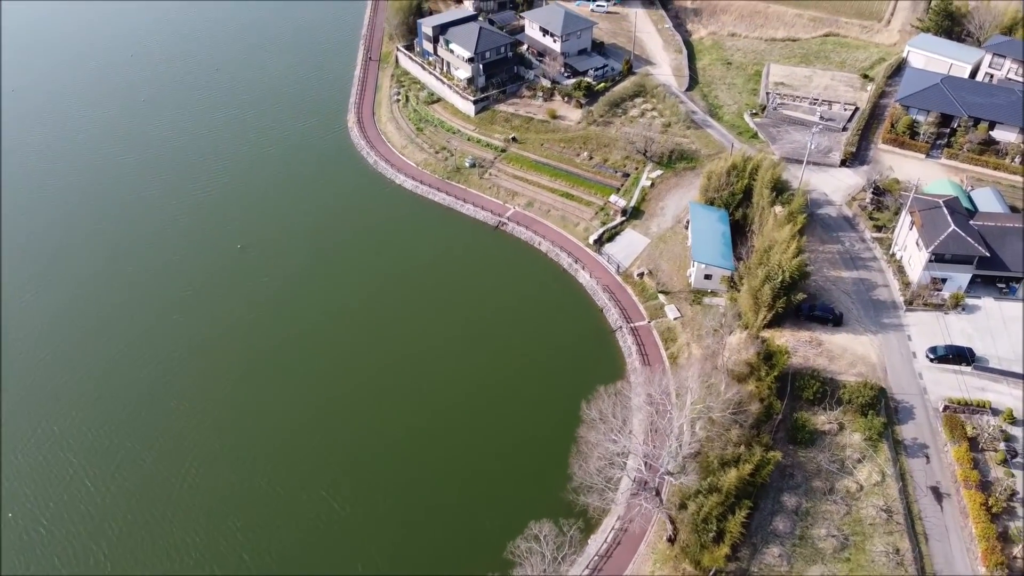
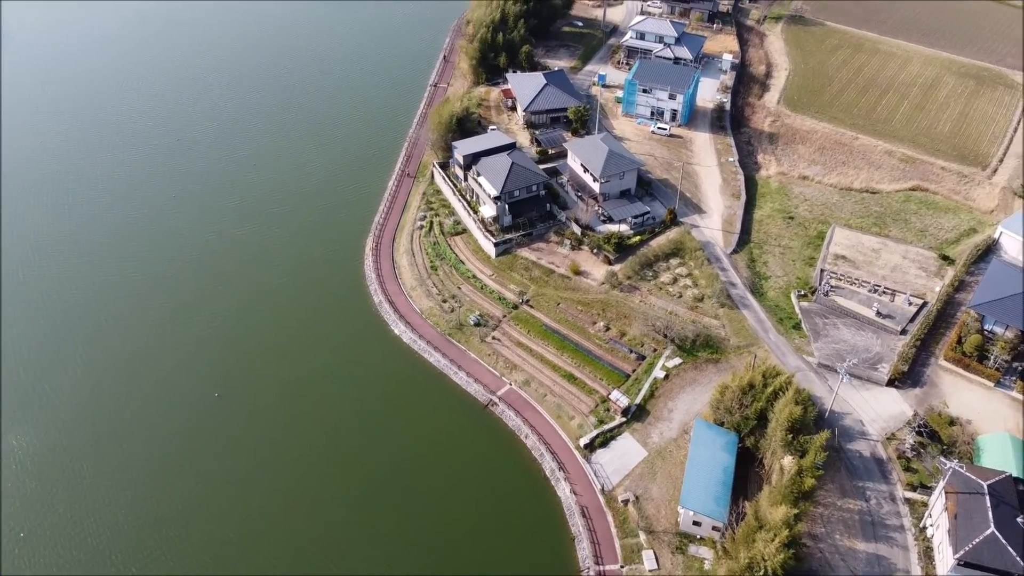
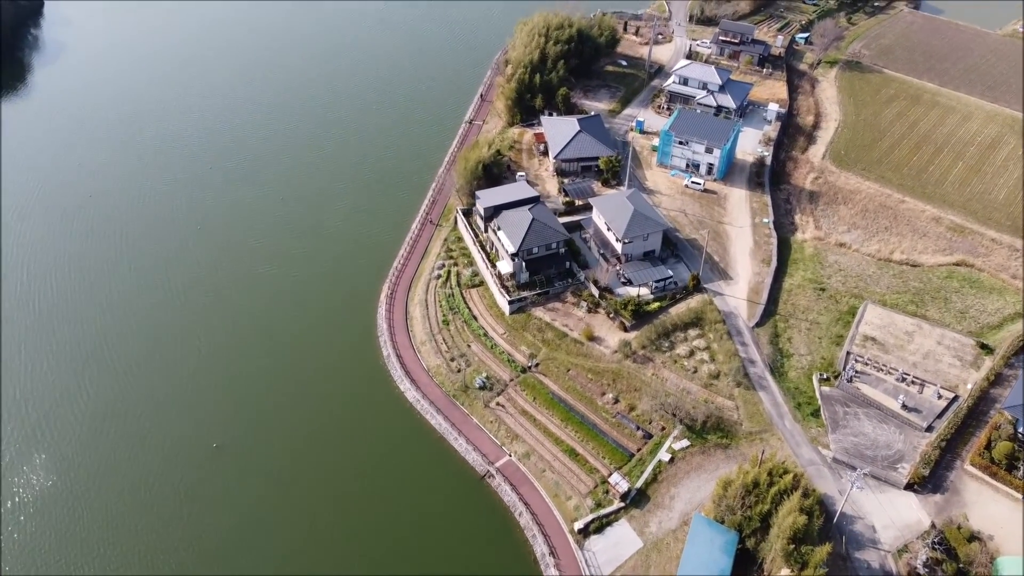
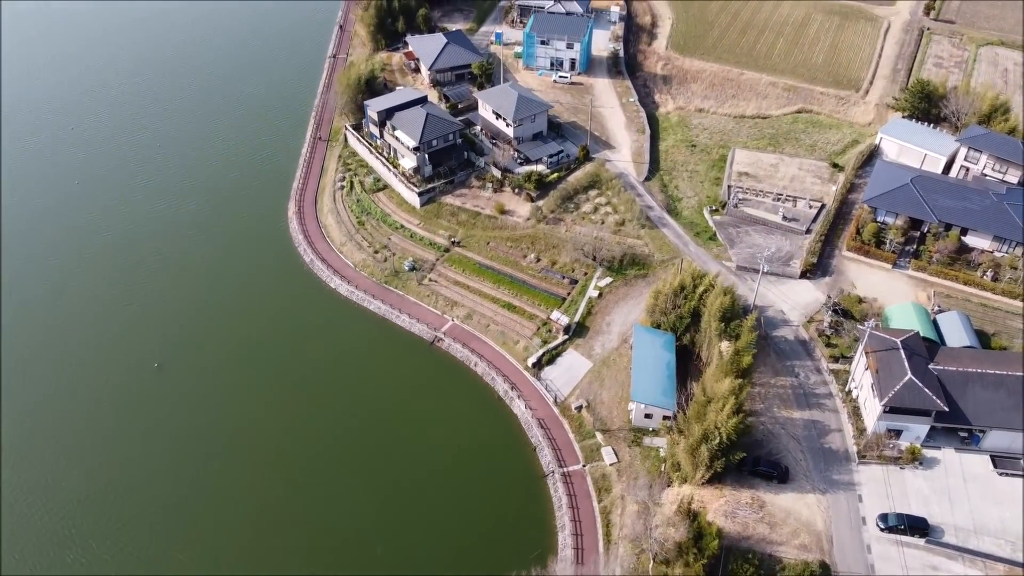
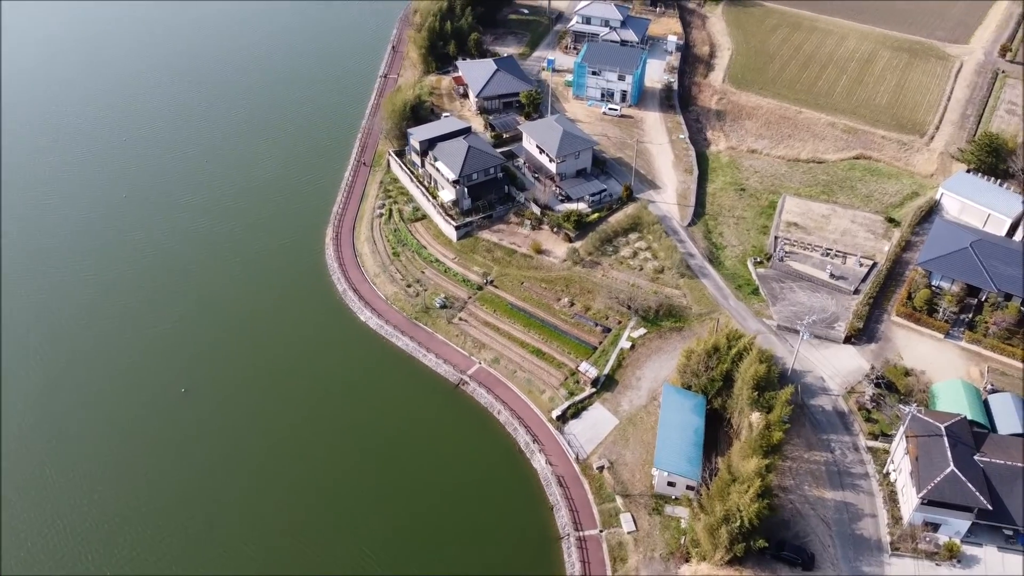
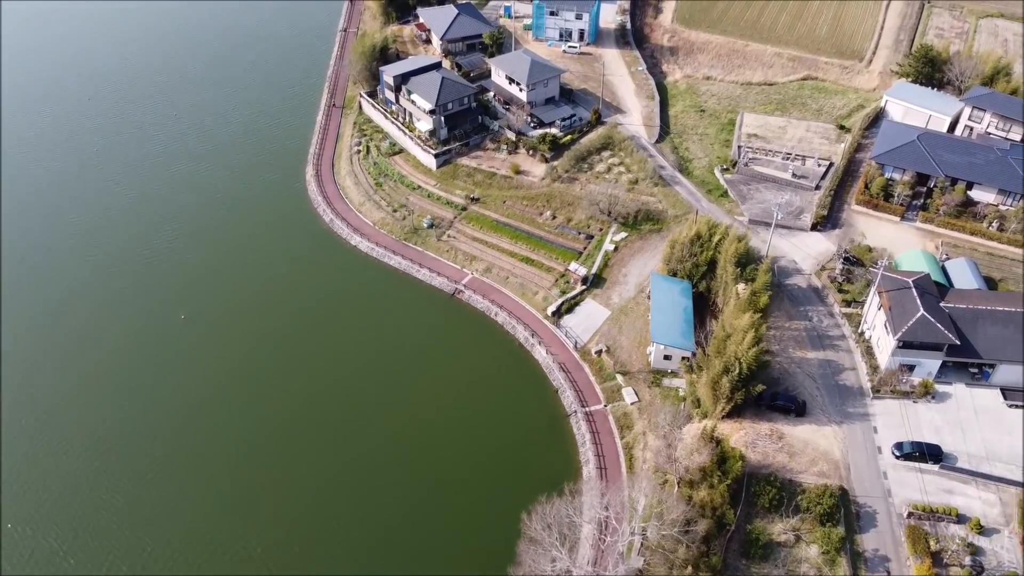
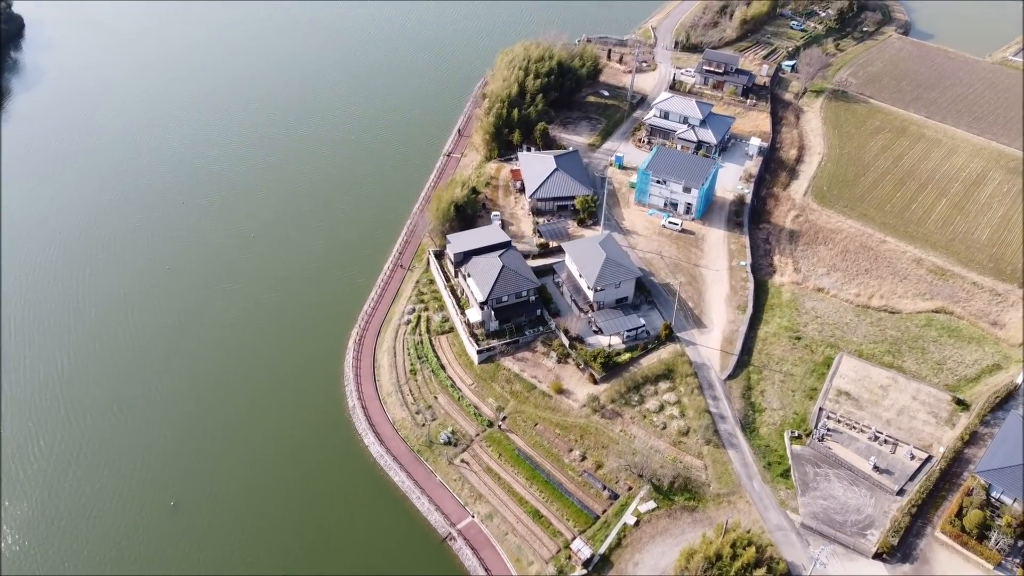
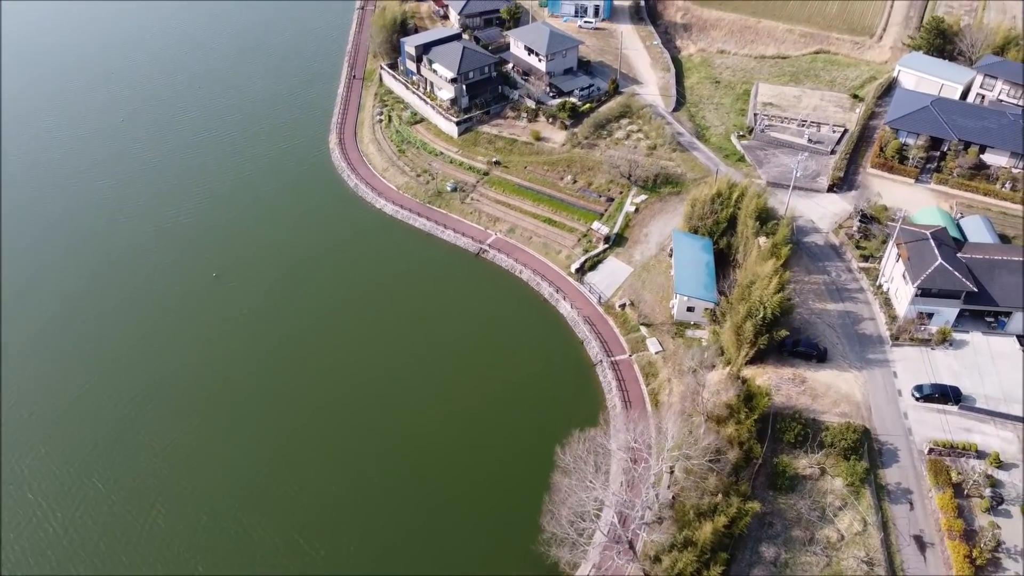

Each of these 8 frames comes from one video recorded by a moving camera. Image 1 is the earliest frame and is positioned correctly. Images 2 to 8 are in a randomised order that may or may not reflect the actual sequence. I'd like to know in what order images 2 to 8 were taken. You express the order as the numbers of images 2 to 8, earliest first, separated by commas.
8, 6, 4, 5, 2, 3, 7
